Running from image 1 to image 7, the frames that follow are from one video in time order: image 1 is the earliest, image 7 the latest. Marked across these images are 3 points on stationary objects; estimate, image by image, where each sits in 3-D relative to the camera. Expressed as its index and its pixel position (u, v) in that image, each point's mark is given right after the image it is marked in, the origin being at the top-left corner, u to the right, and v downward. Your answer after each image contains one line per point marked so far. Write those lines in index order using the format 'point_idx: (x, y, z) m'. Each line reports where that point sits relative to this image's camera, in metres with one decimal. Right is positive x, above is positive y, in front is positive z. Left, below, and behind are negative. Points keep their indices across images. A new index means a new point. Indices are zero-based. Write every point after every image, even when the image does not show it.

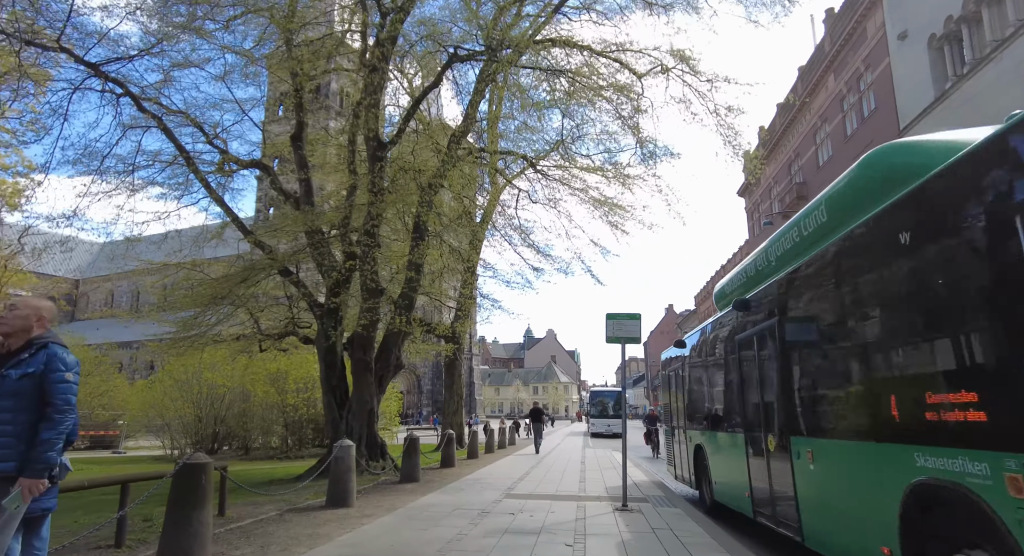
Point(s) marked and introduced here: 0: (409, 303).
0: (-2.1, -0.5, +12.6) m
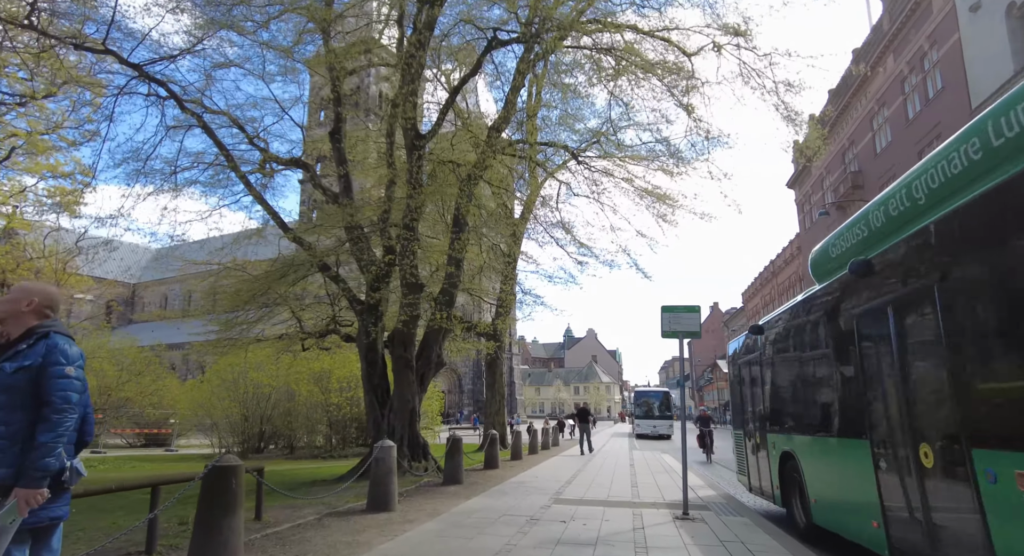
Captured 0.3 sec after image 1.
0: (-1.2, -0.4, +12.3) m
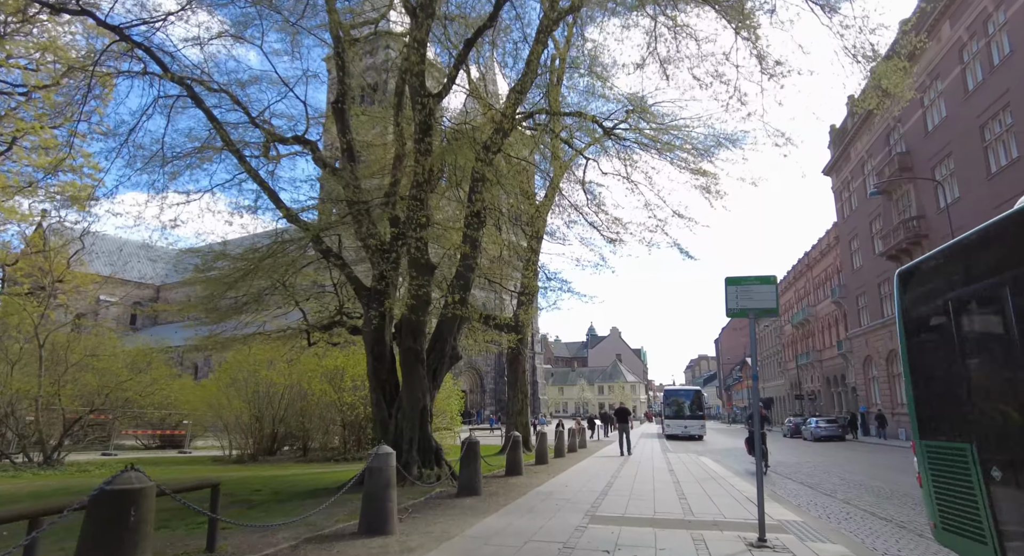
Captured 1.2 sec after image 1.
0: (-0.8, -0.1, +10.9) m
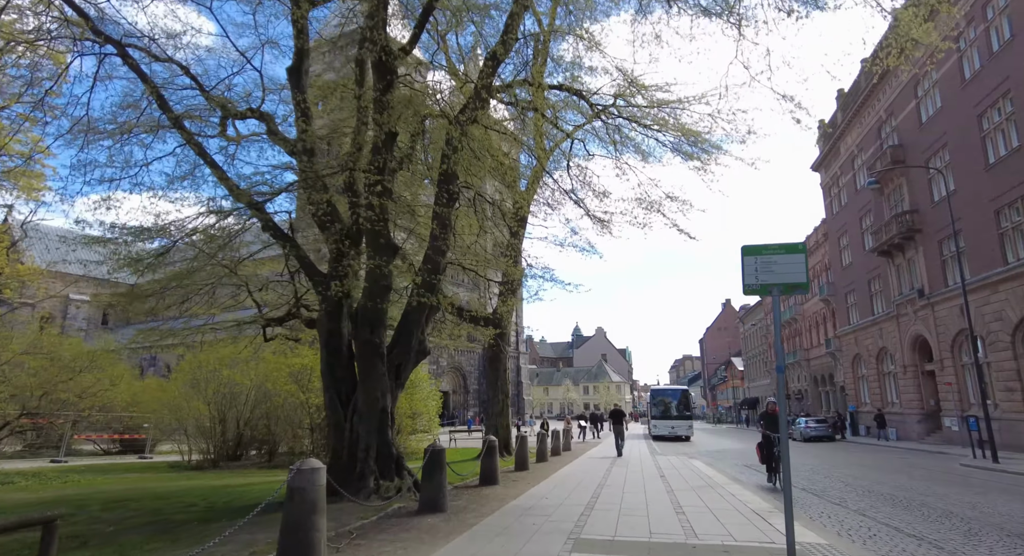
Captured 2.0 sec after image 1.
0: (-1.2, +0.1, +9.7) m
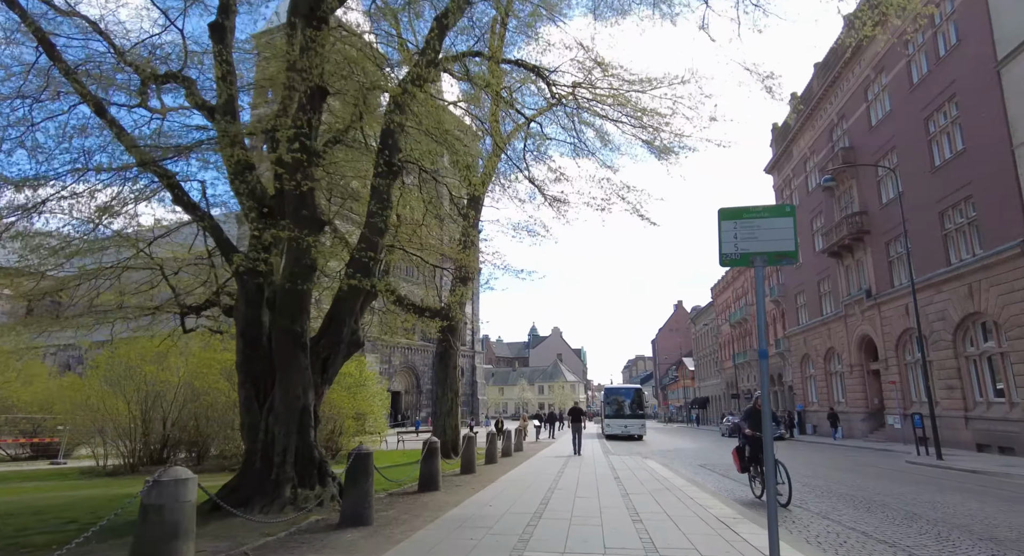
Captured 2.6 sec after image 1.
0: (-2.0, +0.3, +8.7) m
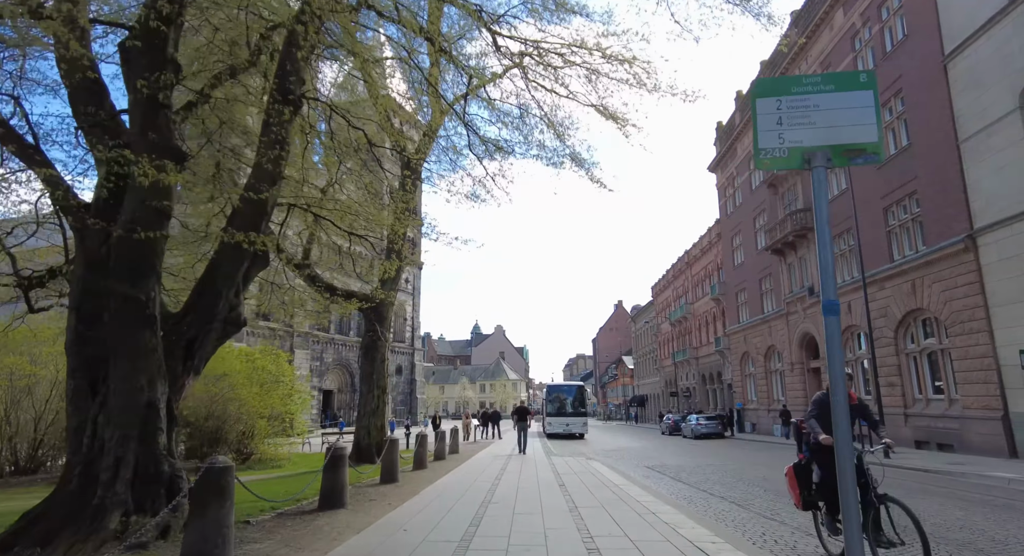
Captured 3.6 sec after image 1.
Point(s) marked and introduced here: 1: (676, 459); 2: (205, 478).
0: (-2.8, +0.8, +6.8) m
1: (+5.3, -5.8, +19.8) m
2: (-2.3, -1.5, +4.6) m
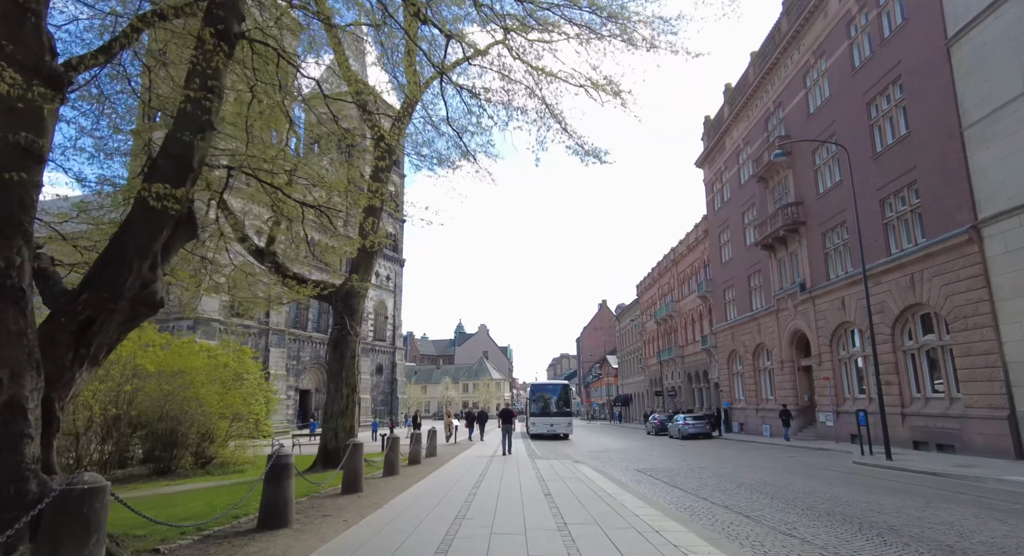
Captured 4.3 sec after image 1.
0: (-3.0, +1.0, +5.6) m
1: (+4.7, -5.6, +18.8) m
2: (-2.4, -1.2, +3.4) m
